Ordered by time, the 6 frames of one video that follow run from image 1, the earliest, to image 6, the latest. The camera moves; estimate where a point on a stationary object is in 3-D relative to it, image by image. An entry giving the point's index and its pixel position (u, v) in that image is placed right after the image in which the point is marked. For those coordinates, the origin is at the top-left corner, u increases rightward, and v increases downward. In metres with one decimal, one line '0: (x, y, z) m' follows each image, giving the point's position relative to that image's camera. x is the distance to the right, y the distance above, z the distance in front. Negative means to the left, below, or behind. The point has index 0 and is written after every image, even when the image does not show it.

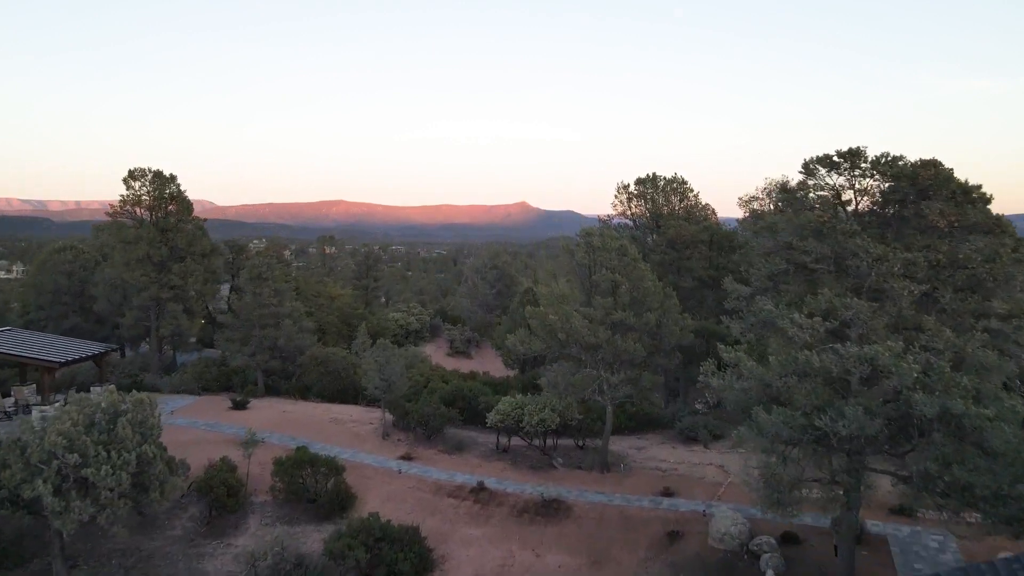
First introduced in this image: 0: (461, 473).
0: (-0.6, -2.1, +11.2) m
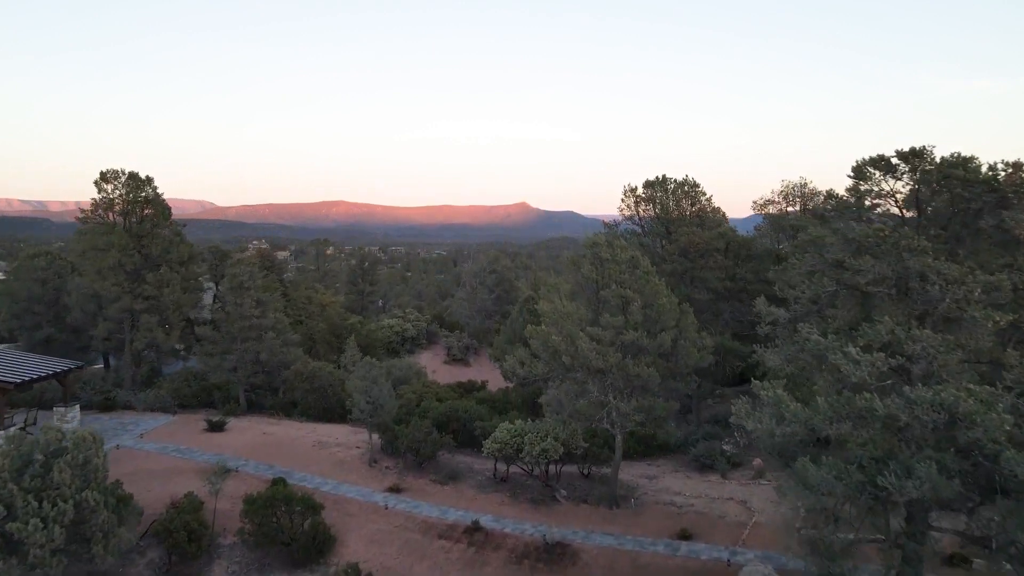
0: (-0.6, -2.3, +10.1) m
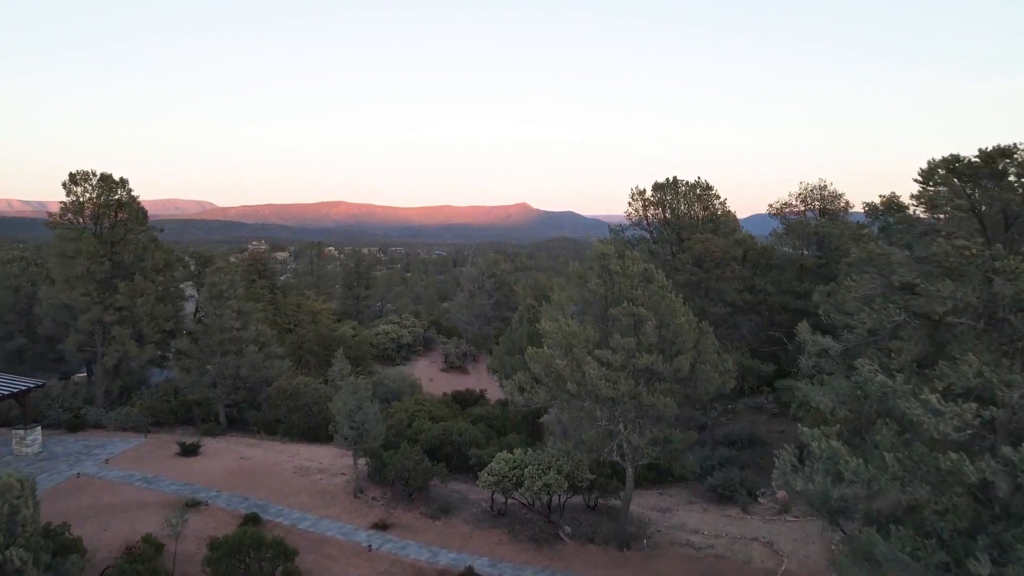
0: (-0.6, -2.4, +9.1) m
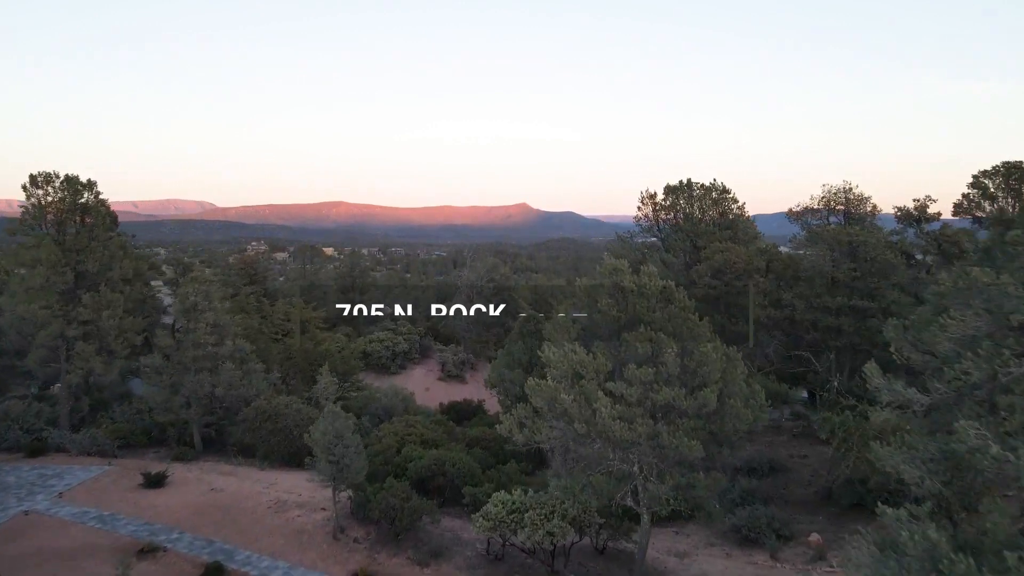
0: (-0.6, -2.6, +7.9) m
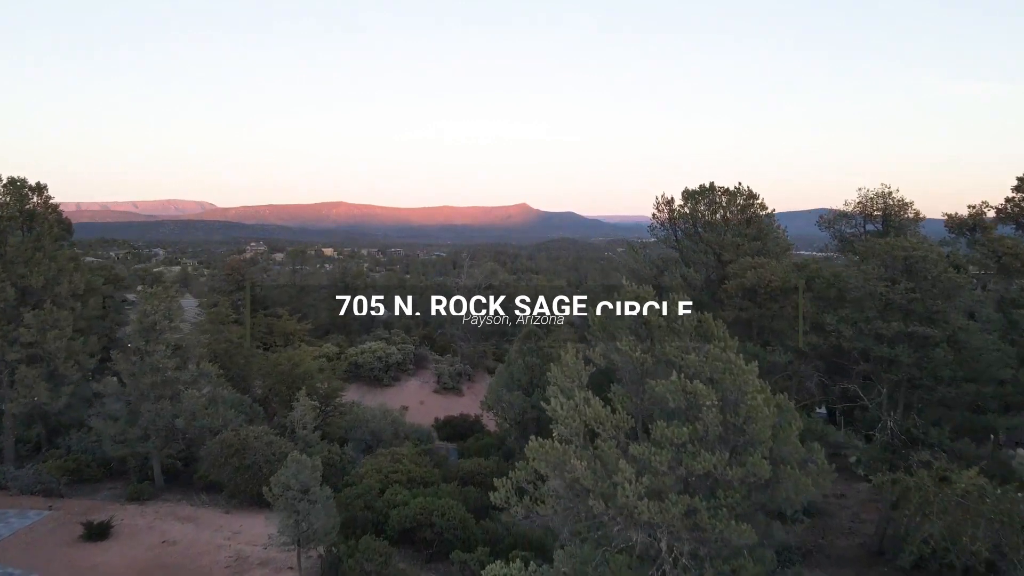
0: (-0.6, -2.8, +6.5) m
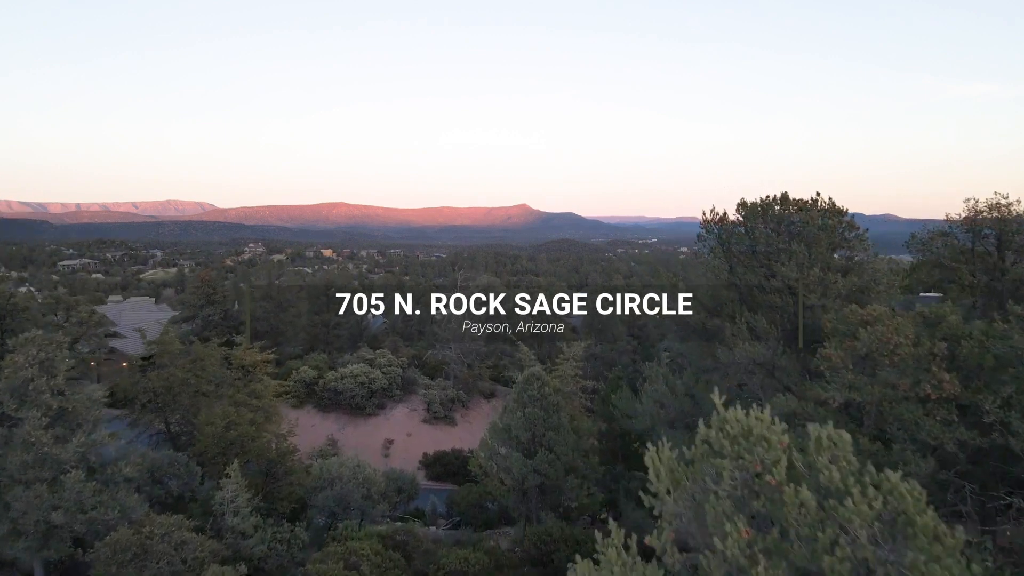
0: (-0.7, -3.2, +3.5) m
